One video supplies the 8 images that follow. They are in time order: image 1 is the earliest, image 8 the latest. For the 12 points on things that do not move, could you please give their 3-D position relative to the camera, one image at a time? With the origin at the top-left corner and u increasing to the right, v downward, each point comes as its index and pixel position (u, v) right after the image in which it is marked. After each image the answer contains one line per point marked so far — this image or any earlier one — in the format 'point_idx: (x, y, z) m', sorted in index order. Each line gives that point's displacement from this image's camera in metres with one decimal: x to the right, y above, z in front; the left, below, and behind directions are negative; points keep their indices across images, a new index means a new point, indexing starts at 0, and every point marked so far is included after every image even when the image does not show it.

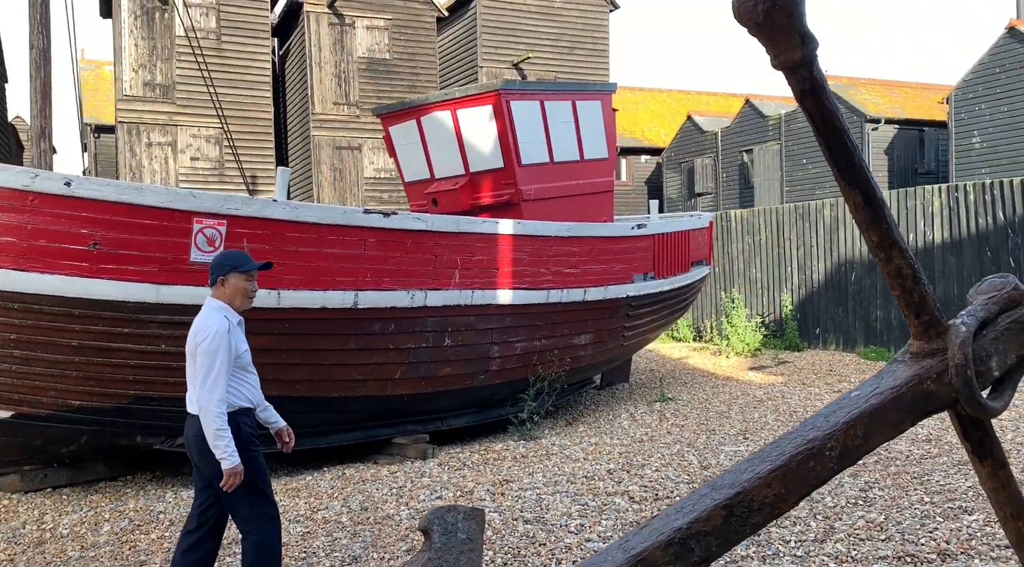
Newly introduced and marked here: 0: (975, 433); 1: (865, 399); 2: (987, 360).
0: (+1.6, -0.5, +3.1) m
1: (+1.2, -0.4, +3.0) m
2: (+1.6, -0.3, +3.0) m
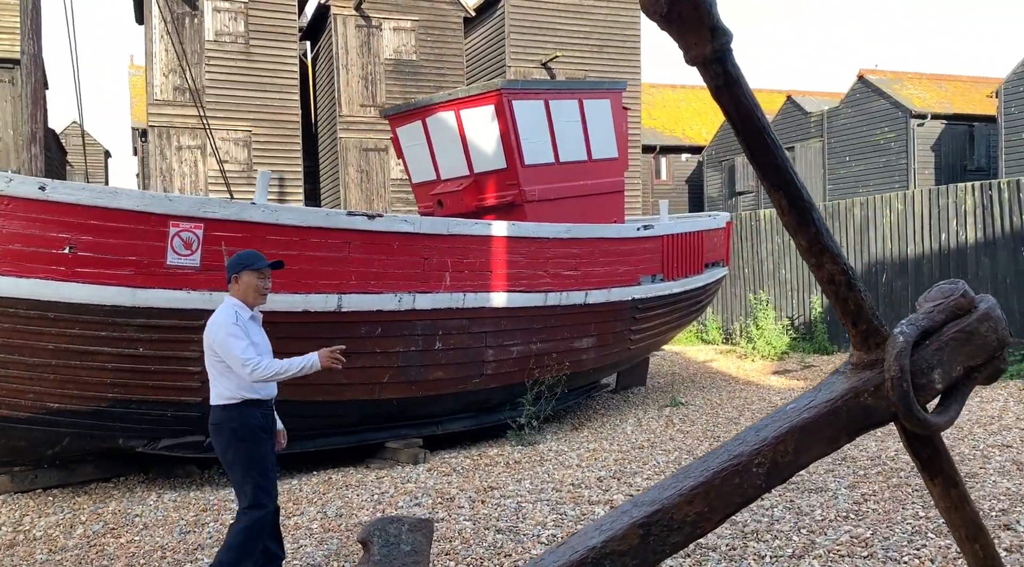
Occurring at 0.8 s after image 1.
0: (+1.4, -0.5, +2.9) m
1: (+0.9, -0.4, +2.8) m
2: (+1.3, -0.3, +2.8) m
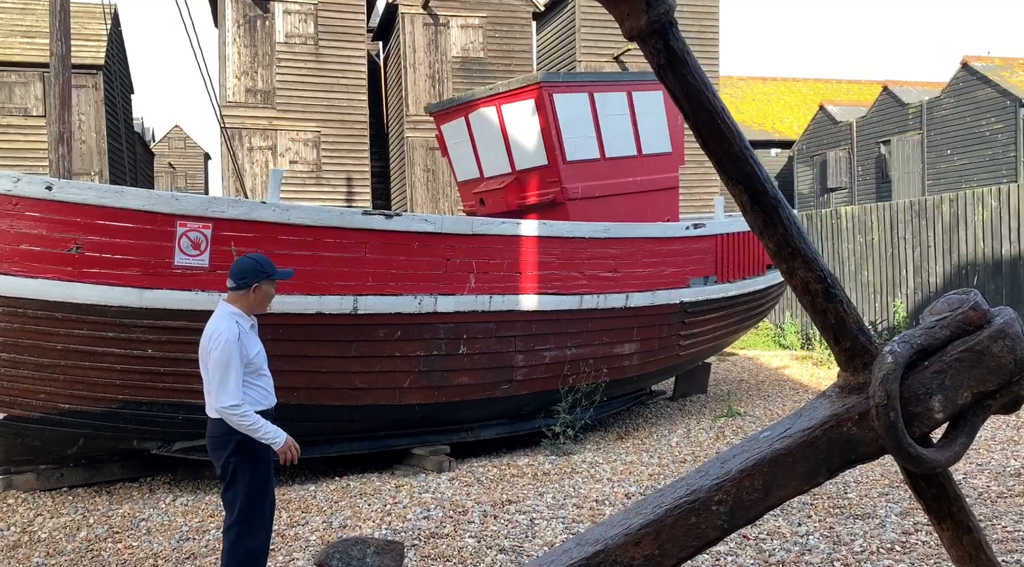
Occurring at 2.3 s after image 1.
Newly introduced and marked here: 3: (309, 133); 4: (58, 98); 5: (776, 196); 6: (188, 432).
0: (+1.2, -0.6, +2.5) m
1: (+0.7, -0.4, +2.4) m
2: (+1.1, -0.3, +2.3) m
3: (-3.5, +2.6, +15.2) m
4: (-3.7, +1.5, +7.2) m
5: (+0.7, +0.2, +2.3) m
6: (-2.0, -0.9, +5.6) m
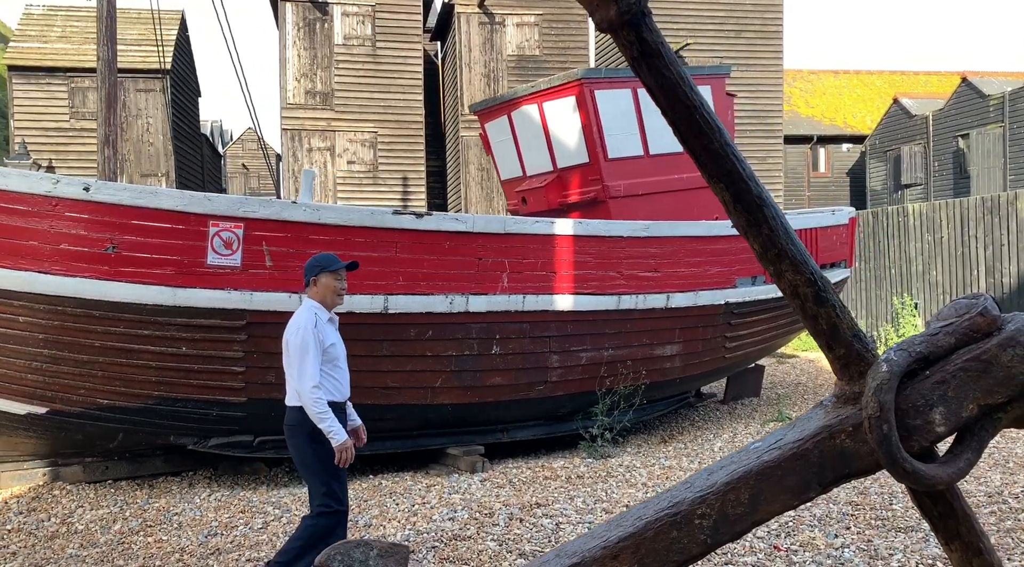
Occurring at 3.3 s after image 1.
0: (+1.1, -0.6, +2.3) m
1: (+0.6, -0.4, +2.3) m
2: (+1.0, -0.3, +2.2) m
3: (-2.5, +2.6, +15.4) m
4: (-3.4, +1.5, +7.4) m
5: (+0.6, +0.2, +2.2) m
6: (-1.8, -0.9, +5.6) m
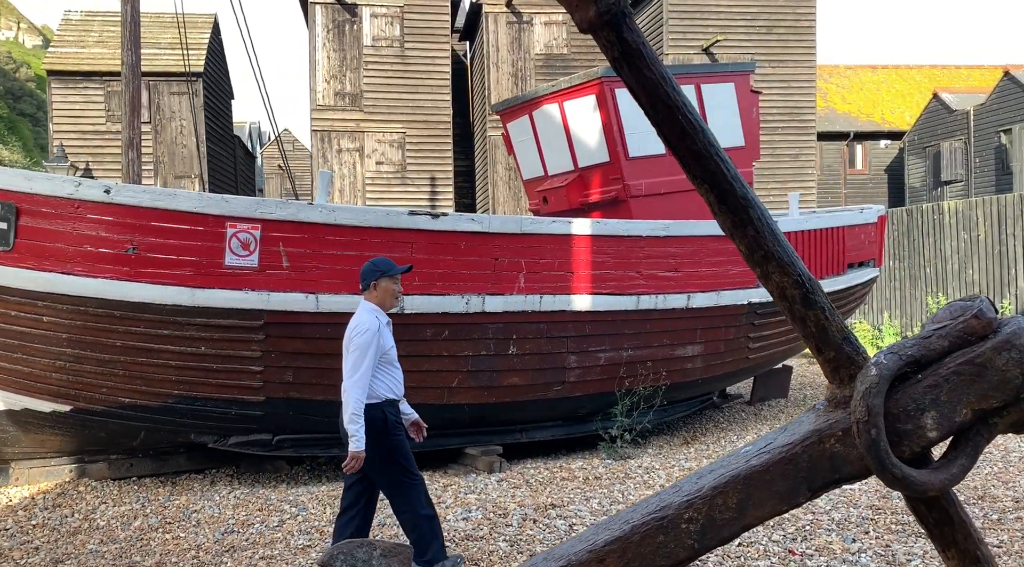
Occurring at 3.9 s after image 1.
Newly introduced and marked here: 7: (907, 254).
0: (+1.1, -0.6, +2.3) m
1: (+0.6, -0.4, +2.3) m
2: (+1.0, -0.3, +2.1) m
3: (-2.0, +2.6, +15.5) m
4: (-3.3, +1.5, +7.5) m
5: (+0.6, +0.2, +2.1) m
6: (-1.7, -0.9, +5.7) m
7: (+5.9, +0.4, +13.2) m
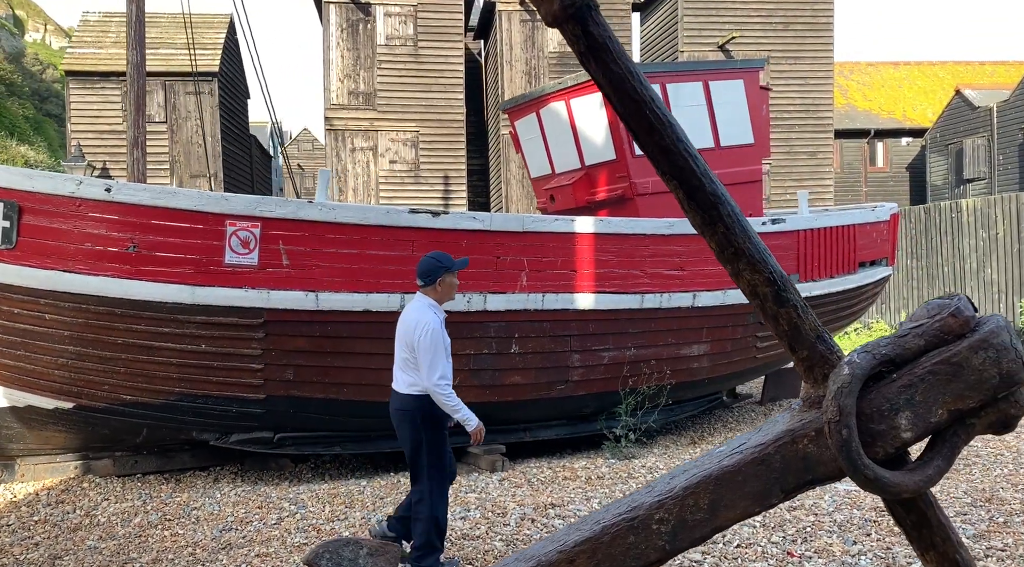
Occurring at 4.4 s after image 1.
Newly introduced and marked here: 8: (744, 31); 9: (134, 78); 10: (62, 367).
0: (+1.0, -0.6, +2.2) m
1: (+0.5, -0.4, +2.2) m
2: (+0.9, -0.3, +2.1) m
3: (-1.8, +2.6, +15.5) m
4: (-3.2, +1.5, +7.6) m
5: (+0.5, +0.2, +2.1) m
6: (-1.7, -0.9, +5.7) m
7: (+6.0, +0.5, +13.0) m
8: (+4.3, +4.7, +16.7) m
9: (-3.0, +1.6, +7.1) m
10: (-2.7, -0.5, +5.4) m
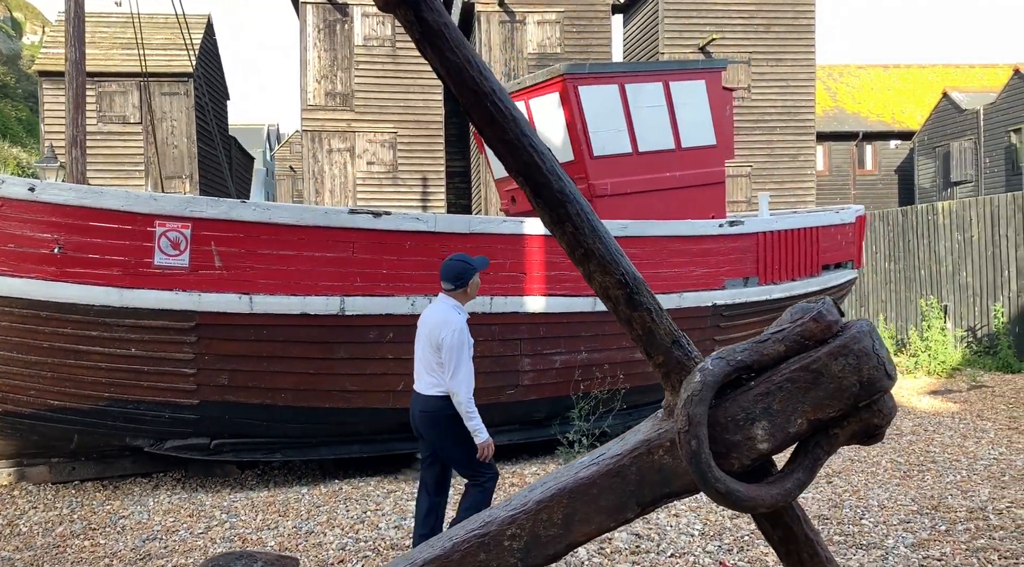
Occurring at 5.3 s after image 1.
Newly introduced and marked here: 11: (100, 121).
0: (+0.6, -0.6, +2.1) m
1: (+0.2, -0.4, +2.1) m
2: (+0.5, -0.3, +2.0) m
3: (-2.2, +2.6, +15.4) m
4: (-3.6, +1.5, +7.5) m
5: (+0.1, +0.2, +2.0) m
6: (-2.1, -0.9, +5.6) m
7: (+5.7, +0.4, +12.9) m
8: (+4.0, +4.7, +16.6) m
9: (-3.4, +1.6, +7.0) m
10: (-3.1, -0.5, +5.3) m
11: (-6.9, +2.7, +15.0) m
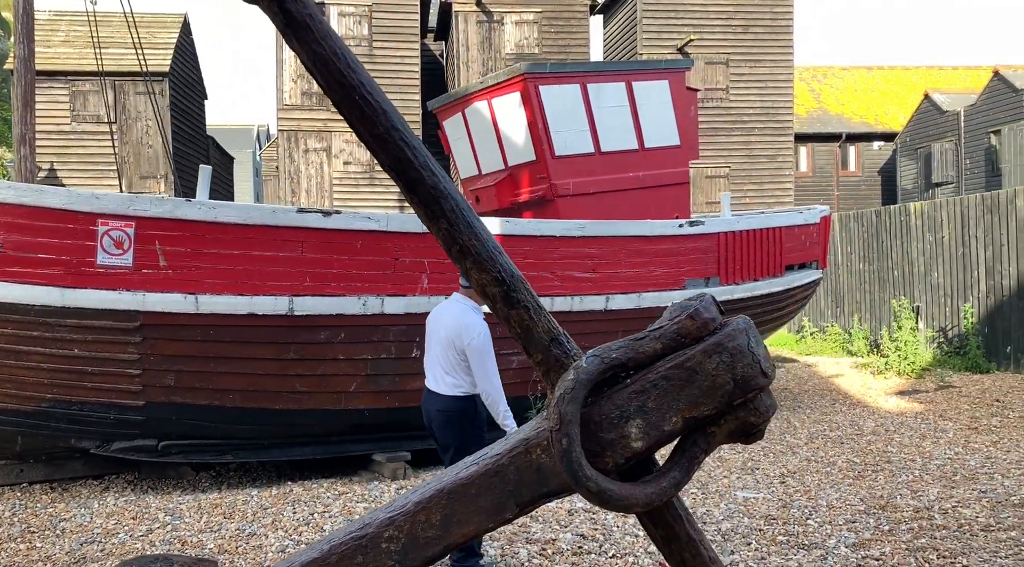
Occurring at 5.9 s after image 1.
0: (+0.3, -0.6, +2.1) m
1: (-0.1, -0.4, +2.1) m
2: (+0.2, -0.3, +1.9) m
3: (-2.6, +2.6, +15.3) m
4: (-3.9, +1.5, +7.4) m
5: (-0.2, +0.2, +2.0) m
6: (-2.4, -0.9, +5.5) m
7: (+5.3, +0.4, +12.9) m
8: (+3.6, +4.7, +16.6) m
9: (-3.7, +1.6, +6.9) m
10: (-3.4, -0.5, +5.2) m
11: (-7.3, +2.7, +14.9) m
